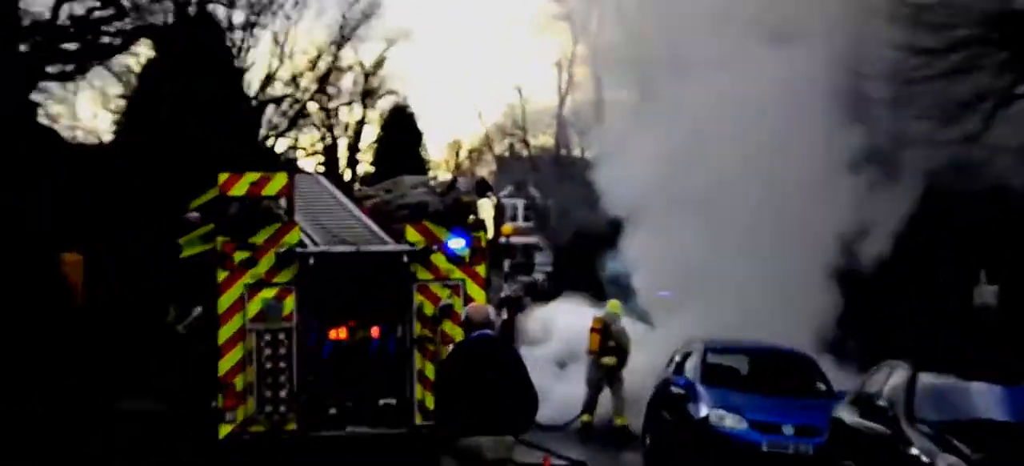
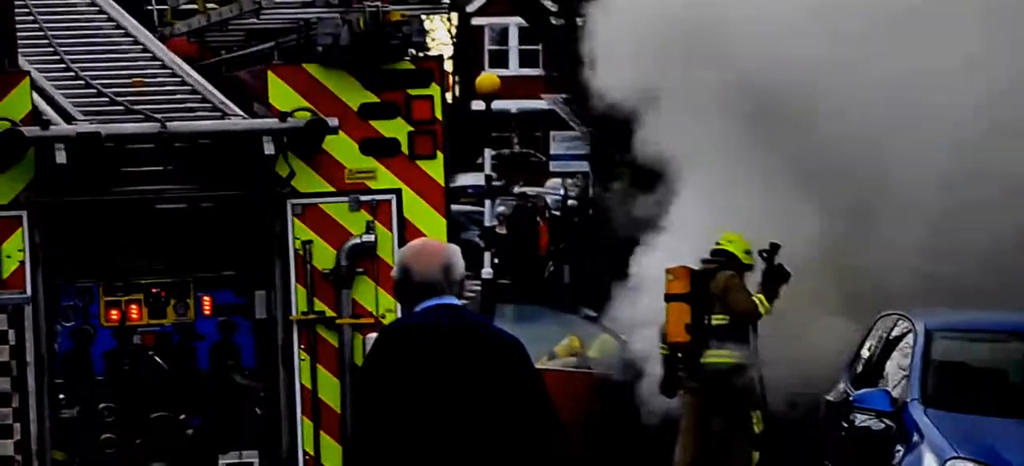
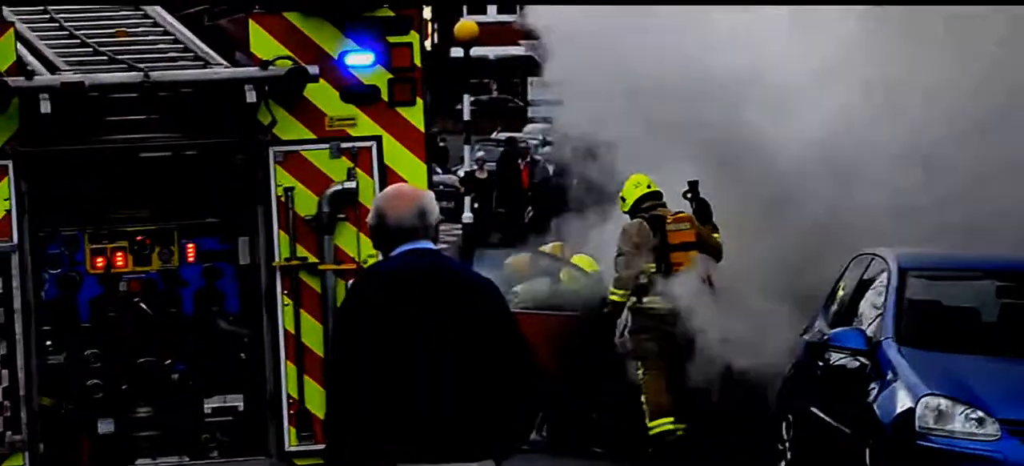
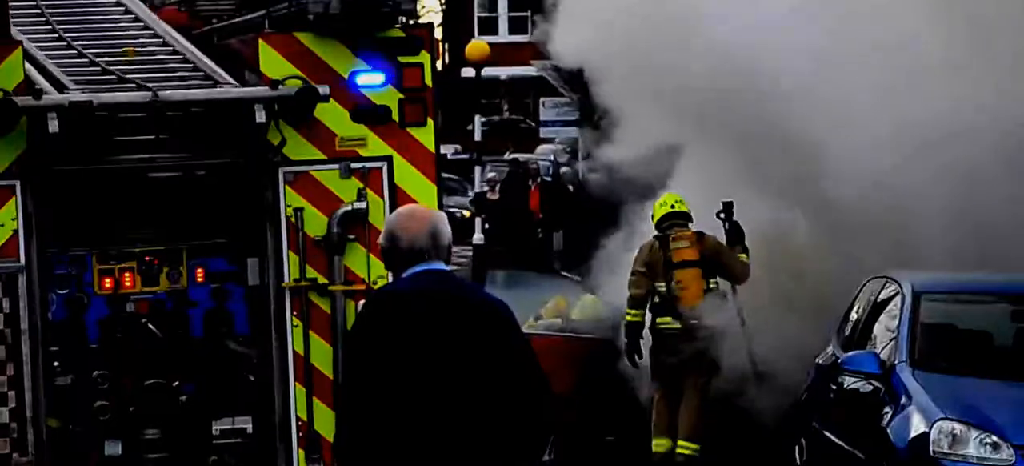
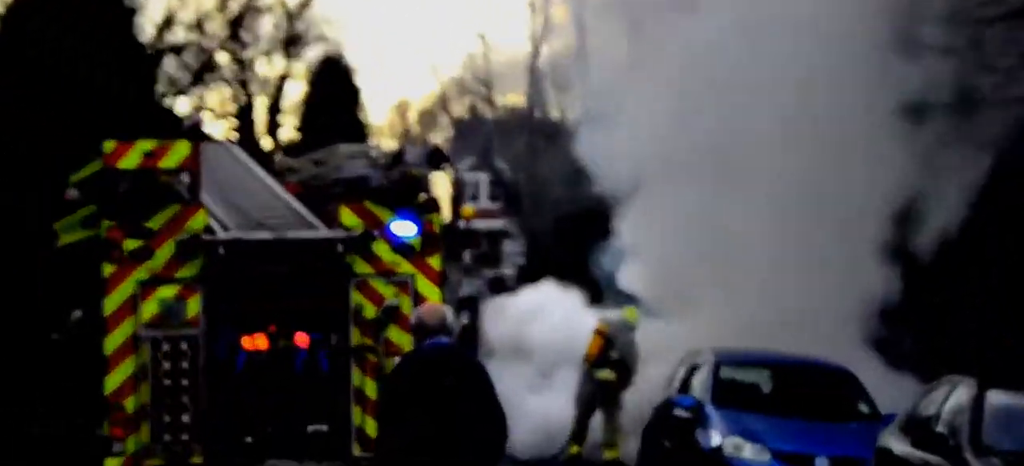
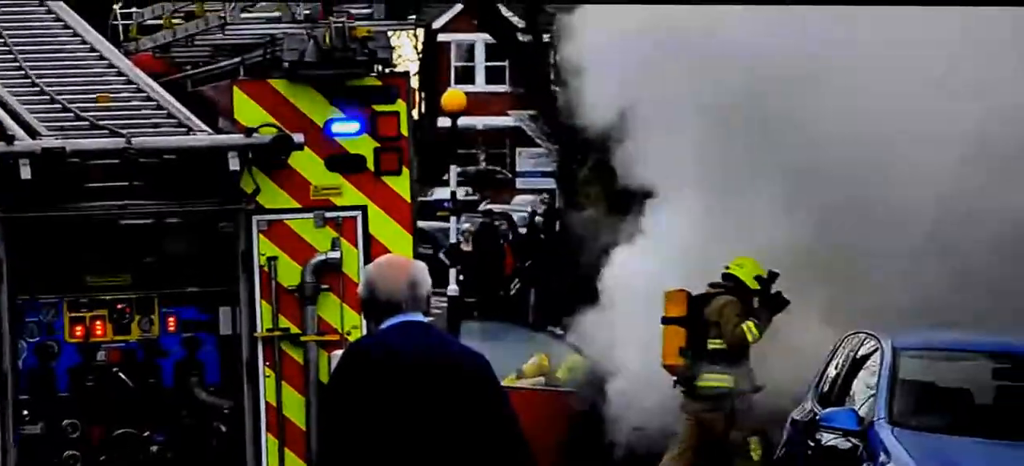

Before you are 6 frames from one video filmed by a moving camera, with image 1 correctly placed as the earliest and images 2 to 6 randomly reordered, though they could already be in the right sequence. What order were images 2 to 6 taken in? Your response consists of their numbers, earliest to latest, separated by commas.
5, 3, 4, 2, 6
